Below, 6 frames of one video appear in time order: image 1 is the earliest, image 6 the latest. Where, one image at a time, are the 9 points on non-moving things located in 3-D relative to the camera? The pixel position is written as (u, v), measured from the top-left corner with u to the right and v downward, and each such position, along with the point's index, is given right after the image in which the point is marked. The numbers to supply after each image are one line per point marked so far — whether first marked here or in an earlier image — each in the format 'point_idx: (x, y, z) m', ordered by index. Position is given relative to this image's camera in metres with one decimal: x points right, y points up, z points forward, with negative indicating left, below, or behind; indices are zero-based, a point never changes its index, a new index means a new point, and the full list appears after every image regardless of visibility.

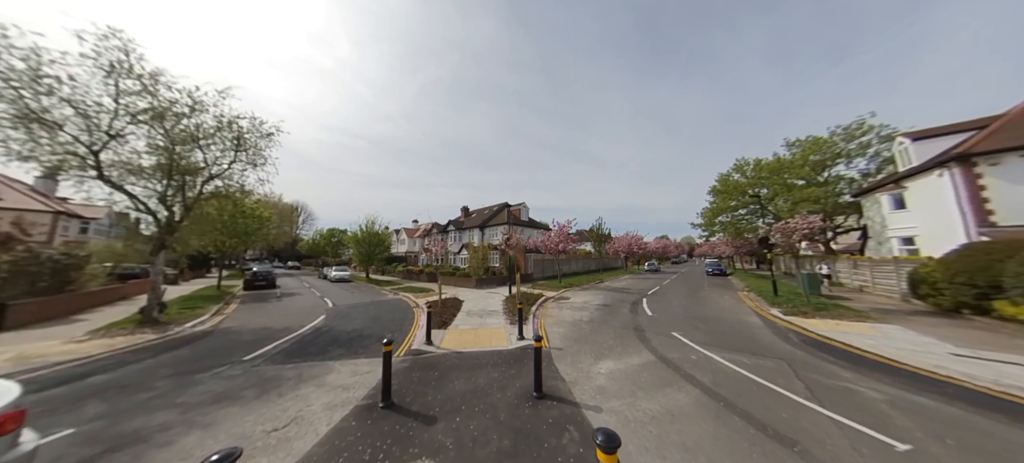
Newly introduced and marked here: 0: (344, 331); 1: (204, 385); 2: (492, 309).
0: (-6.3, -3.7, +9.4) m
1: (-6.5, -3.2, +5.2) m
2: (-1.0, -3.7, +11.7) m
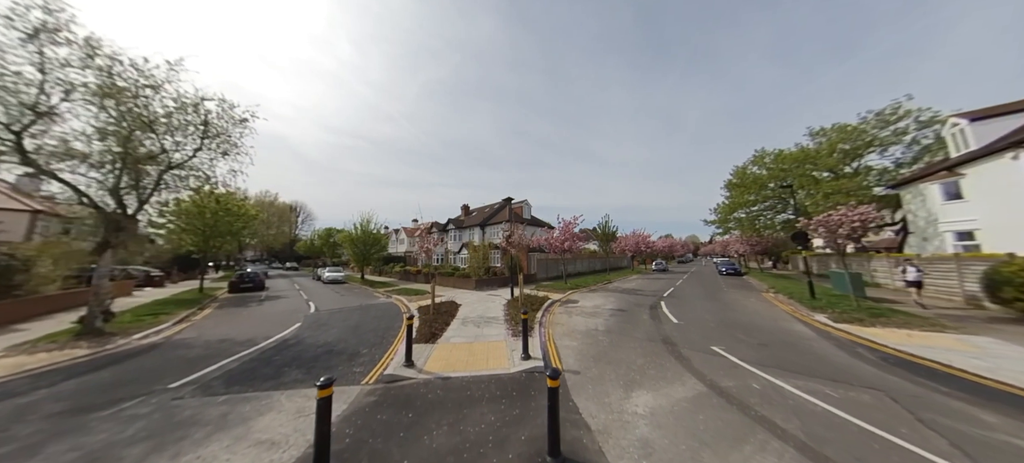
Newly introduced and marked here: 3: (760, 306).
0: (-6.2, -3.5, +7.9) m
1: (-6.4, -3.0, +3.8) m
2: (-0.9, -3.5, +10.2) m
3: (+13.1, -3.9, +13.2) m
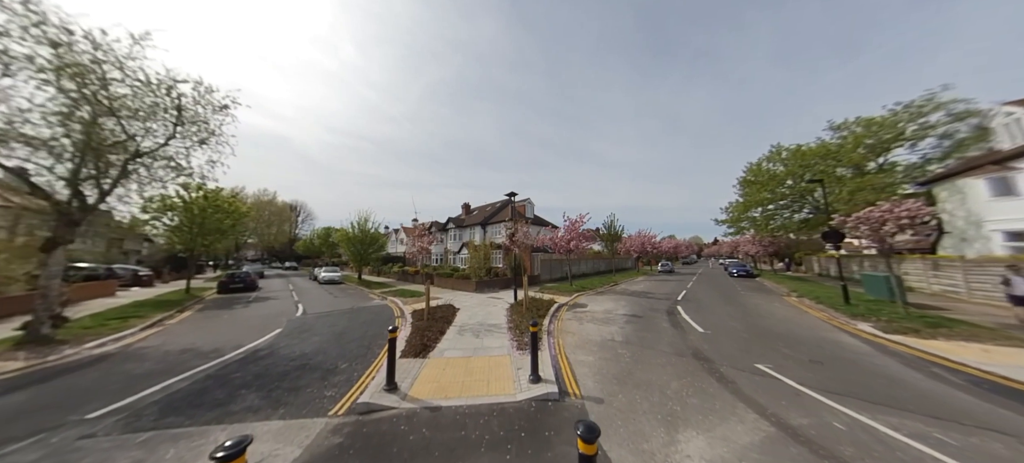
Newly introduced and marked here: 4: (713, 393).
0: (-6.1, -3.4, +6.8) m
1: (-6.3, -2.9, +2.7) m
2: (-0.7, -3.3, +9.1) m
3: (+13.2, -3.8, +12.1) m
4: (+3.7, -2.9, +4.6) m
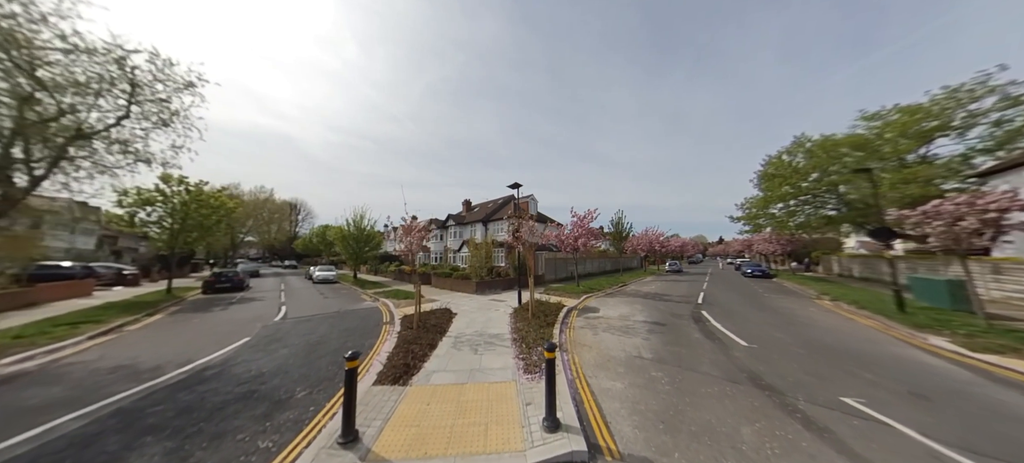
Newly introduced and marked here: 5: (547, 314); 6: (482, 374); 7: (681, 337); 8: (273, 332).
0: (-6.0, -3.2, +5.5) m
1: (-6.2, -2.7, +1.4) m
2: (-0.6, -3.1, +7.7) m
3: (+13.4, -3.6, +10.6) m
4: (+3.8, -2.8, +3.2) m
5: (+1.4, -3.3, +10.1) m
6: (-0.6, -2.9, +5.2) m
7: (+5.2, -3.3, +7.7) m
8: (-8.5, -3.6, +9.0) m
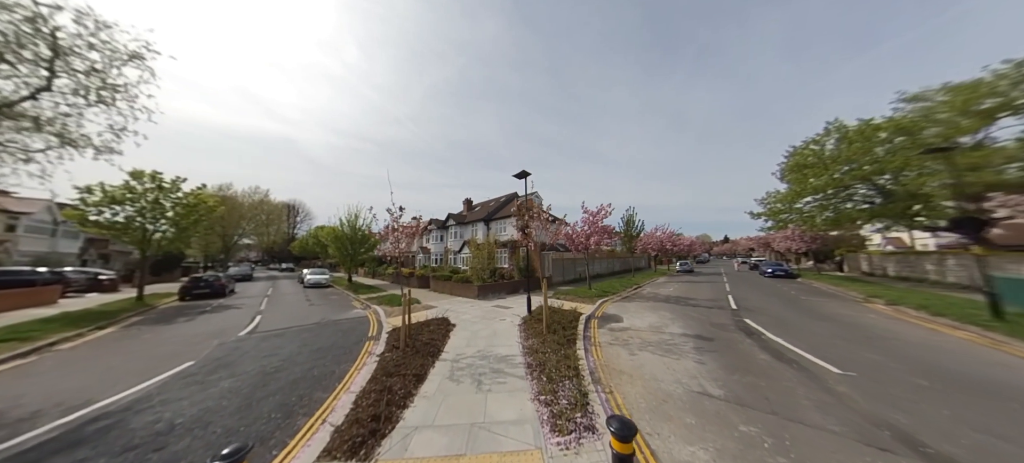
0: (-5.7, -3.1, +3.8) m
1: (-5.9, -2.5, -0.3) m
2: (-0.3, -3.0, +5.9) m
3: (+13.7, -3.4, +8.8) m
4: (+4.0, -2.5, +1.4) m
5: (+1.7, -3.1, +8.4) m
6: (-0.3, -2.8, +3.5) m
7: (+5.5, -3.0, +6.0) m
8: (-8.2, -3.5, +7.3) m
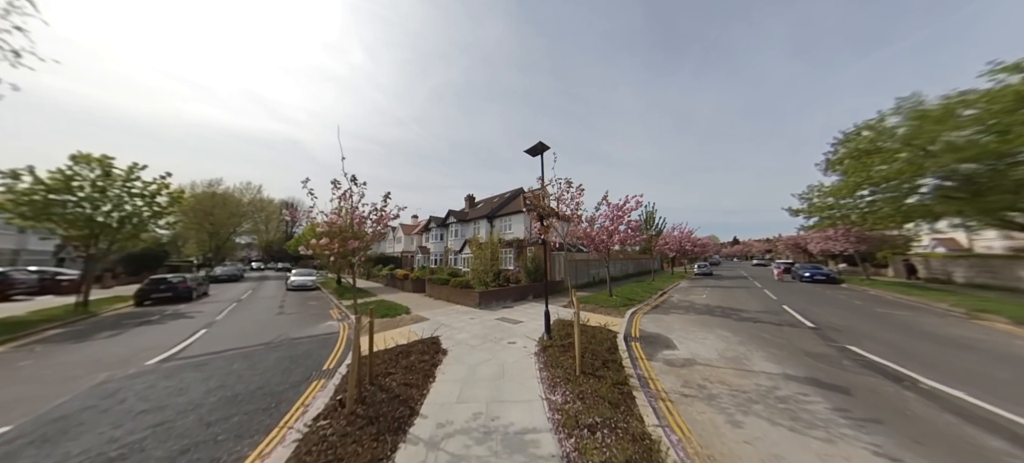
0: (-5.4, -2.8, +1.2) m
1: (-5.7, -2.2, -2.9) m
2: (0.0, -2.7, +3.3) m
3: (+14.1, -3.2, +6.0) m
4: (+4.3, -2.3, -1.3) m
5: (+2.1, -2.9, +5.7) m
6: (0.0, -2.5, +0.8) m
7: (+5.8, -2.8, +3.2) m
8: (-7.9, -3.2, +4.7) m
